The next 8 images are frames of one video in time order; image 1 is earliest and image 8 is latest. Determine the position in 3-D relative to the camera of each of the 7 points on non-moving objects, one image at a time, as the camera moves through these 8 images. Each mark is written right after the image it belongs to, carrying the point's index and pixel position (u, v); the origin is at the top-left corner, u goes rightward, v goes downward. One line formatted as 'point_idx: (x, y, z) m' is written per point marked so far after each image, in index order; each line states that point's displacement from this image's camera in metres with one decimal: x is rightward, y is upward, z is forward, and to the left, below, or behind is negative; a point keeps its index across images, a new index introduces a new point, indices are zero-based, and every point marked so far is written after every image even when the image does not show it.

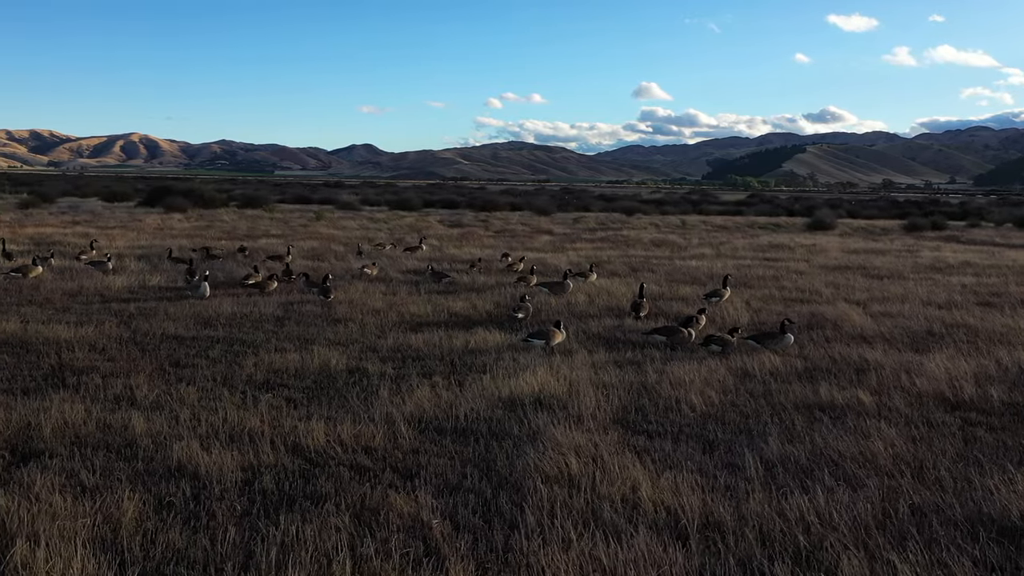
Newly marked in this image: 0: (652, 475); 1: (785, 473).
0: (+0.8, -1.1, +4.6) m
1: (+1.6, -1.1, +4.7) m
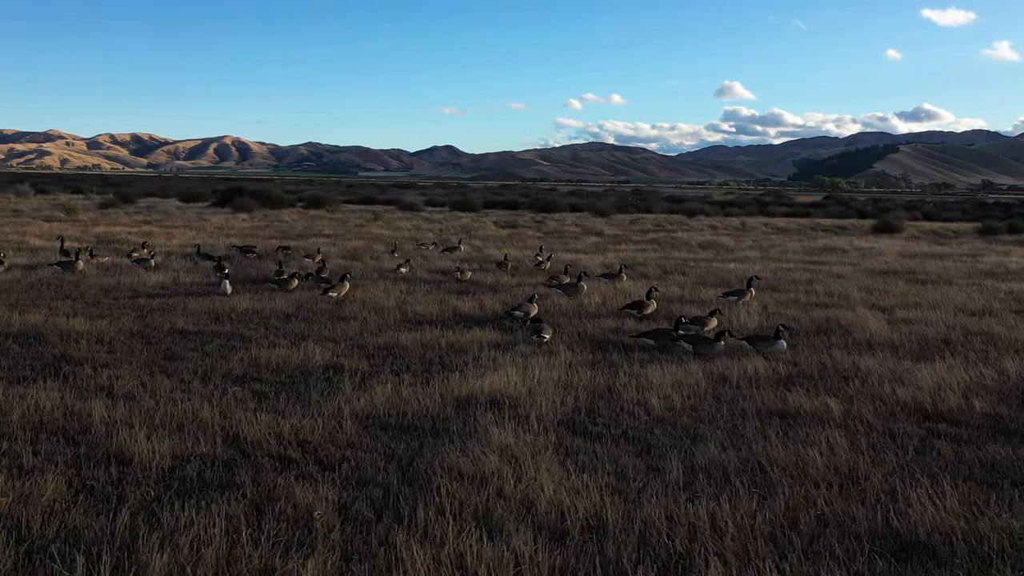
0: (+0.3, -1.1, +4.6) m
1: (+1.1, -1.1, +4.7) m
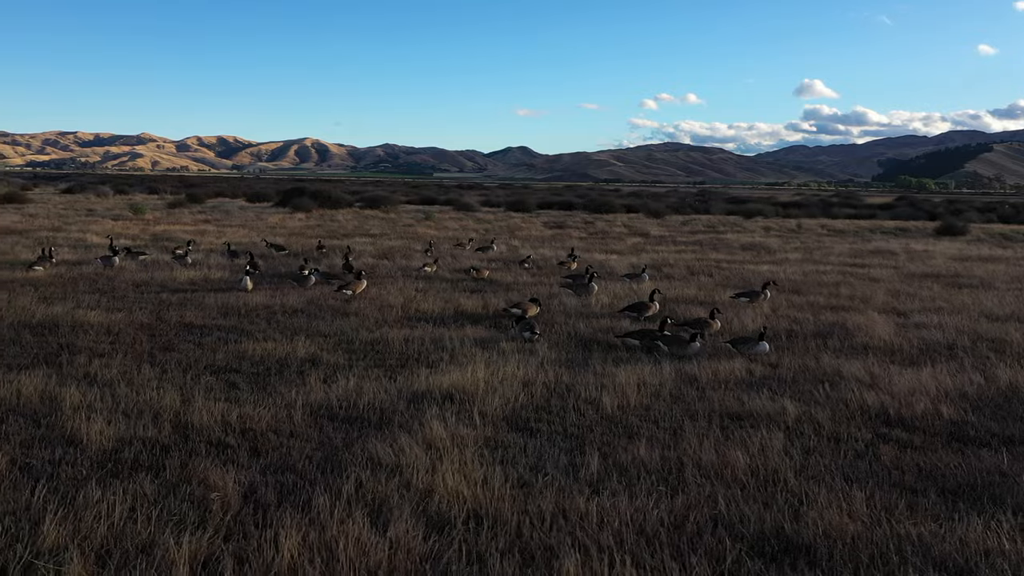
0: (-0.2, -1.1, +4.7) m
1: (+0.6, -1.1, +4.7) m
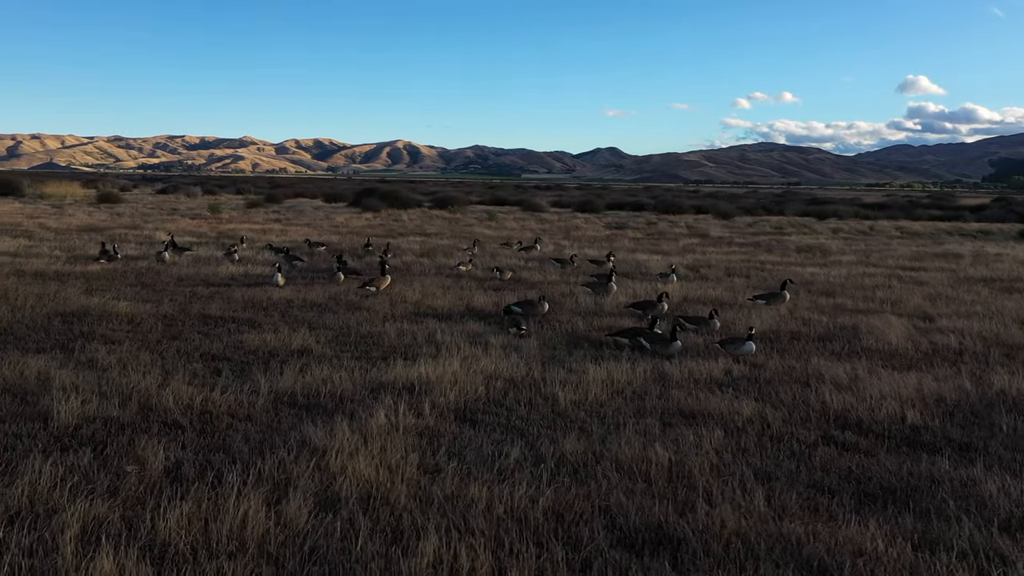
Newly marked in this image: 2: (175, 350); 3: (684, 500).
0: (-0.7, -1.0, +4.9) m
1: (+0.1, -1.1, +4.8) m
2: (-3.3, -0.6, +7.9) m
3: (+0.9, -1.1, +4.3) m
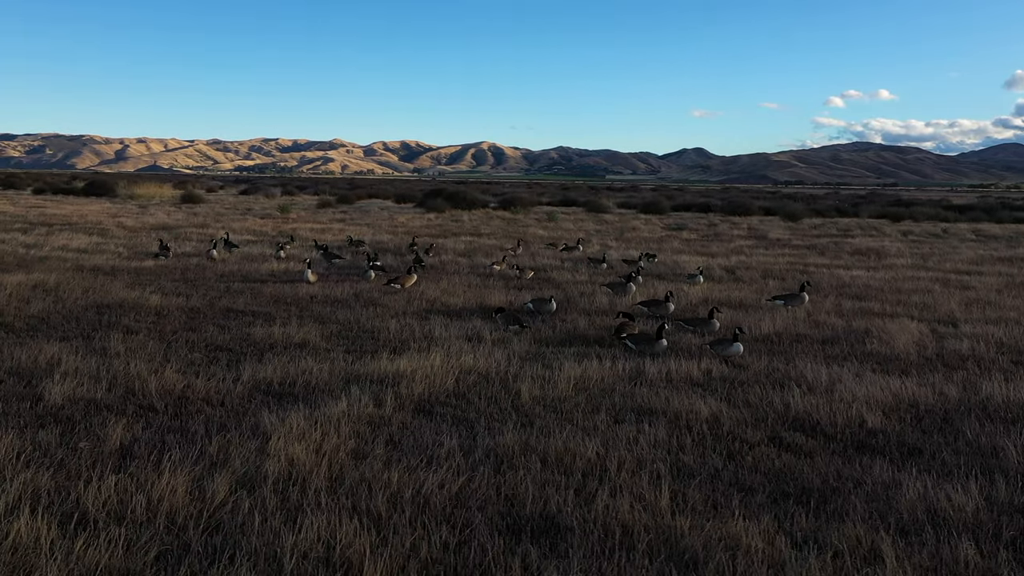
0: (-1.1, -1.0, +5.1) m
1: (-0.3, -1.0, +5.0) m
2: (-3.5, -0.5, +8.4) m
3: (+0.4, -1.1, +4.4) m
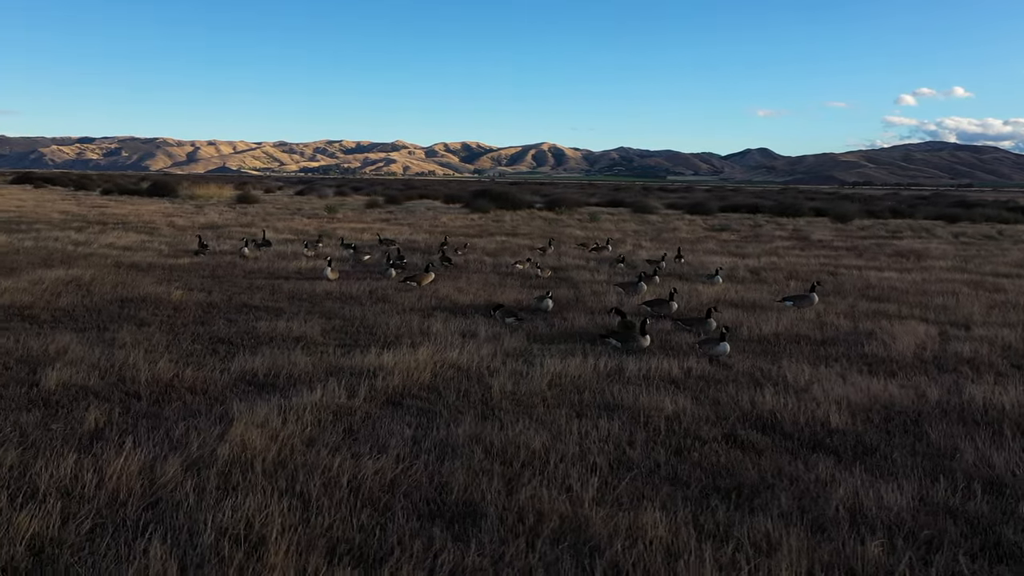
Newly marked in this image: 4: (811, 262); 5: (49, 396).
0: (-1.5, -0.9, +5.4) m
1: (-0.7, -1.0, +5.1) m
2: (-3.5, -0.5, +8.8) m
3: (0.0, -1.1, +4.5) m
4: (+7.0, +0.6, +18.6) m
5: (-3.5, -0.8, +6.0) m
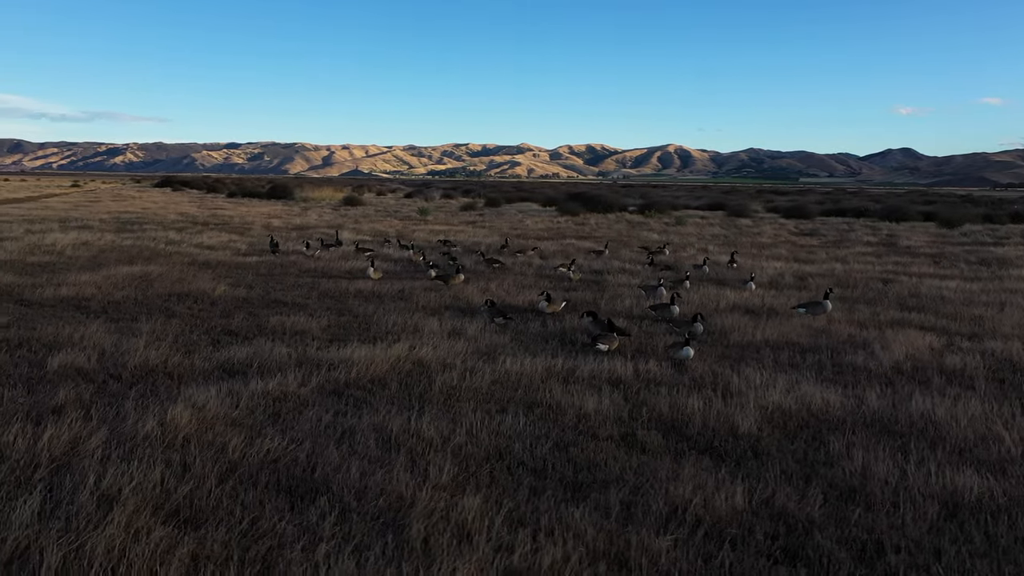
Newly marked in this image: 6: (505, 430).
0: (-2.1, -0.9, +6.0) m
1: (-1.4, -1.0, +5.6) m
2: (-3.7, -0.4, +9.7) m
3: (-0.8, -1.1, +4.9) m
4: (+8.2, +0.4, +17.9) m
5: (-4.1, -0.8, +6.9) m
6: (0.0, -1.0, +5.7) m
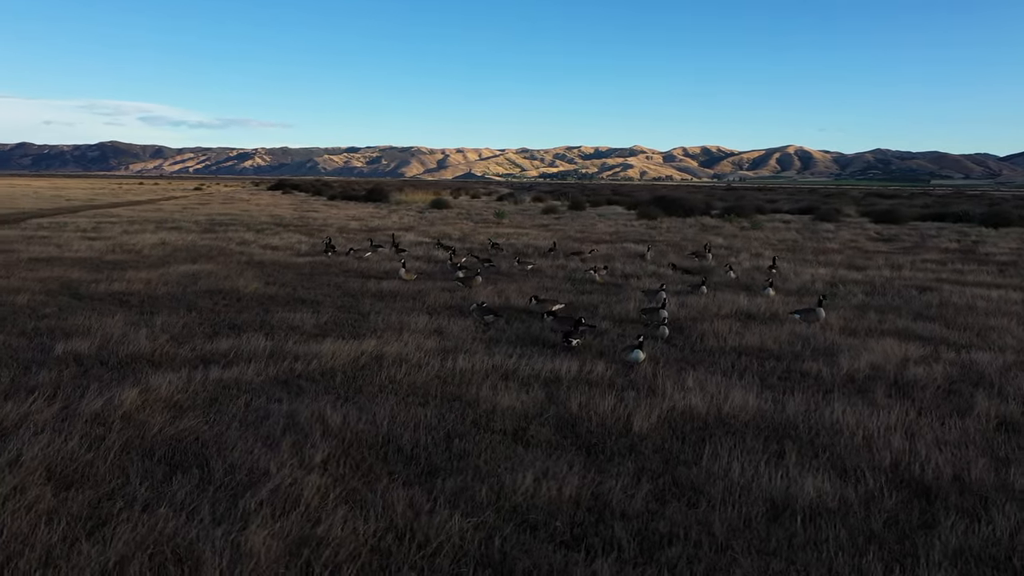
0: (-2.8, -0.9, +6.6) m
1: (-2.1, -1.0, +6.2) m
2: (-3.9, -0.4, +10.5) m
3: (-1.6, -1.1, +5.4) m
4: (+9.0, +0.2, +17.1) m
5: (-4.6, -0.7, +7.9) m
6: (-0.8, -1.0, +6.1) m
